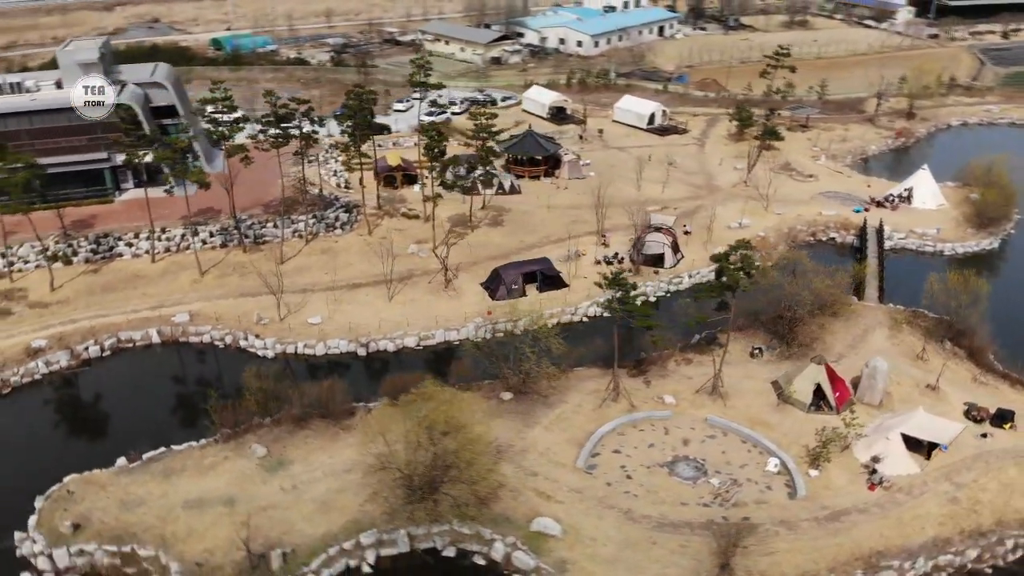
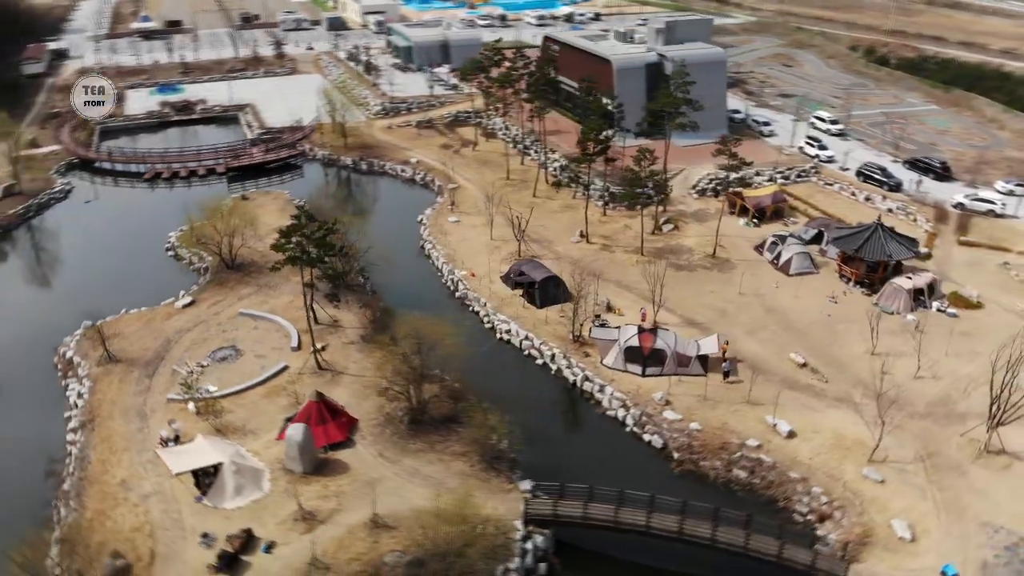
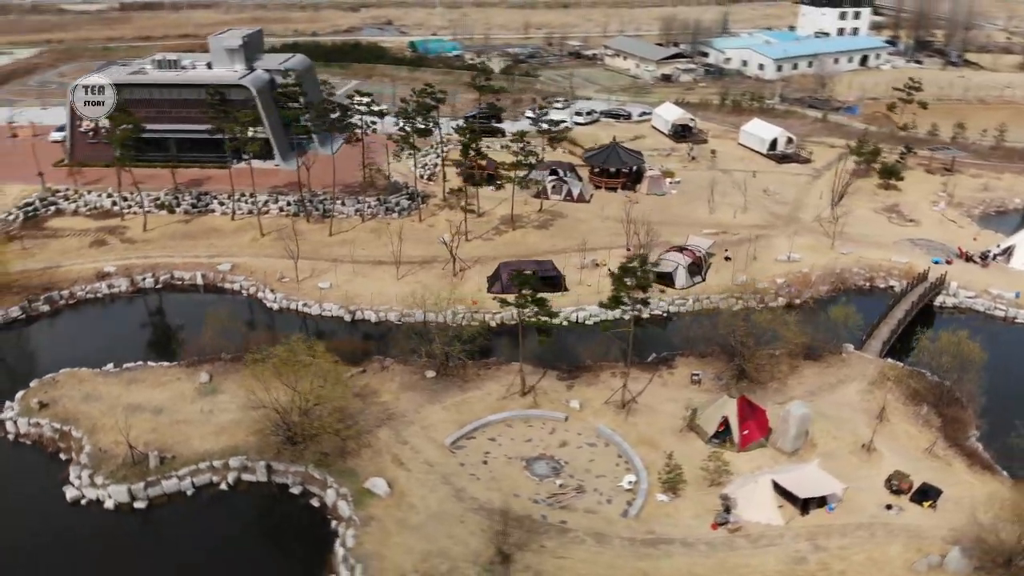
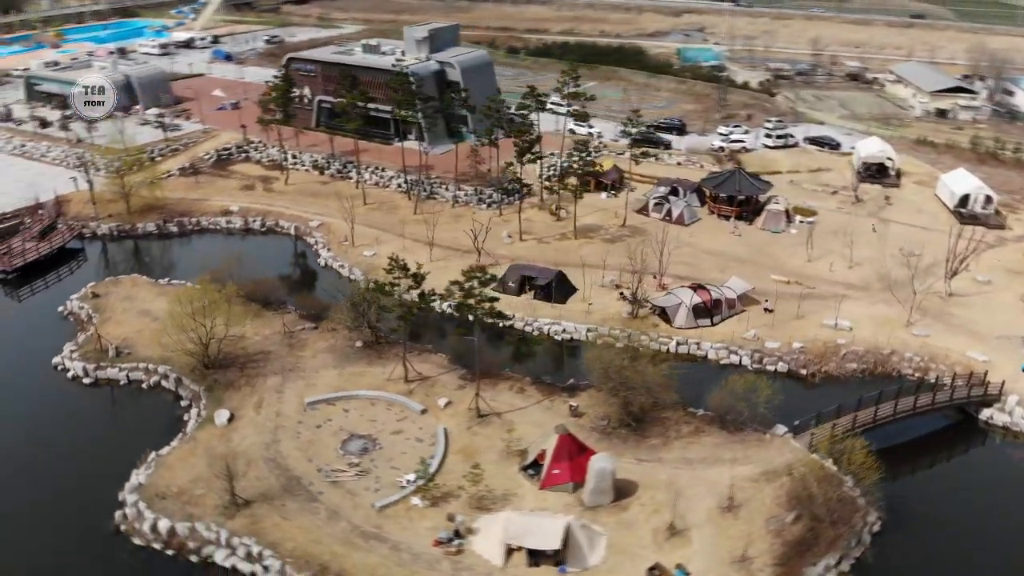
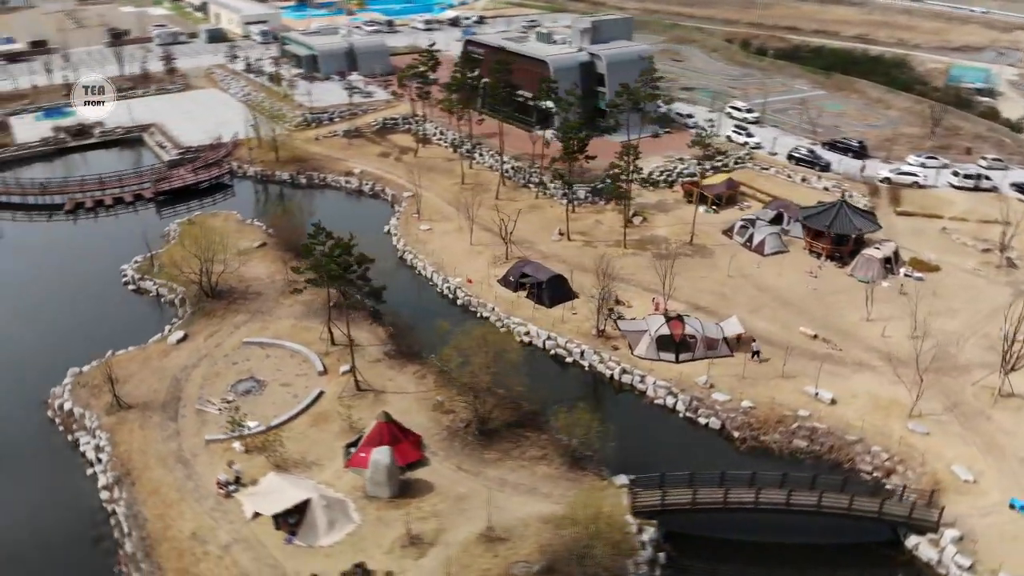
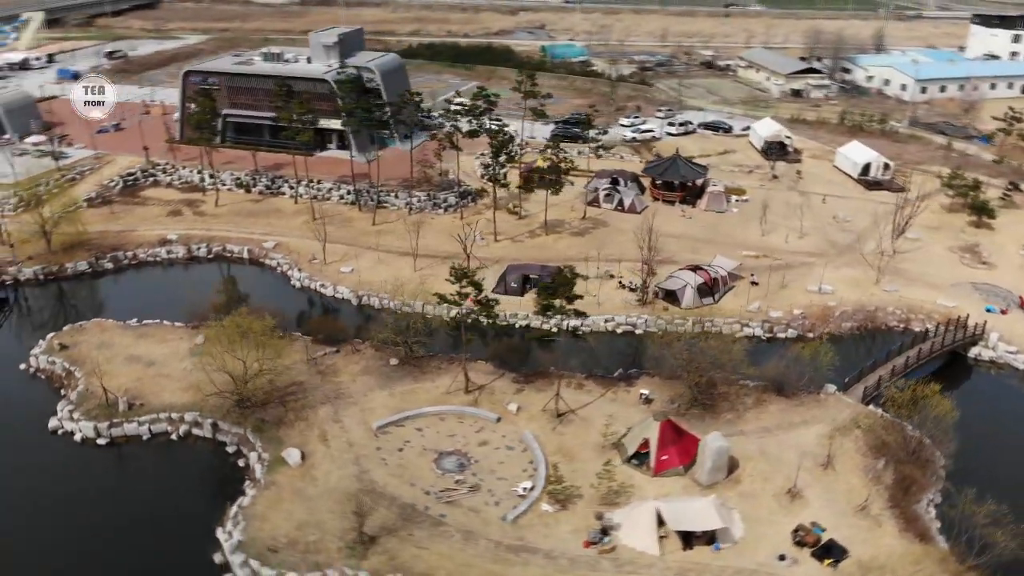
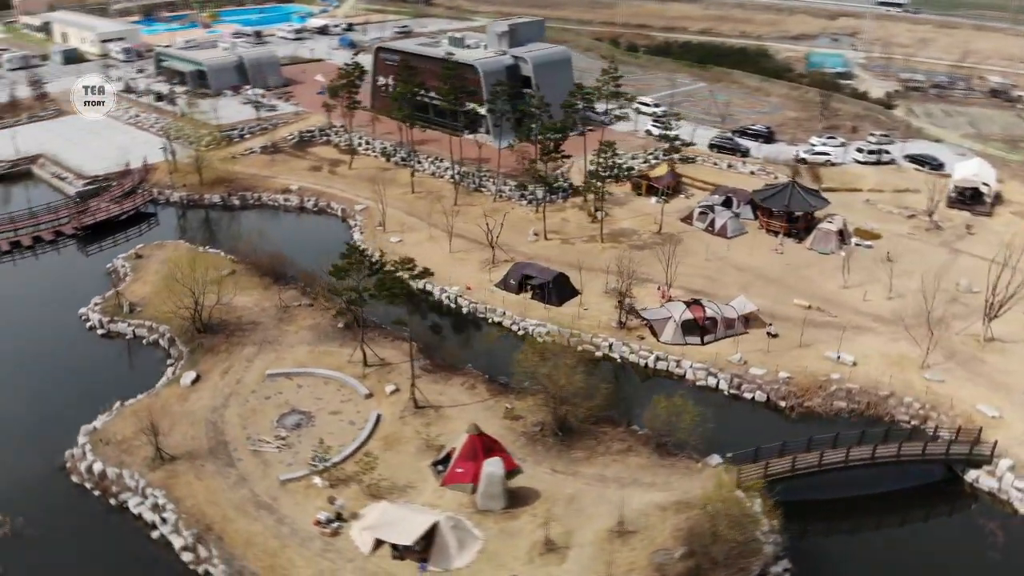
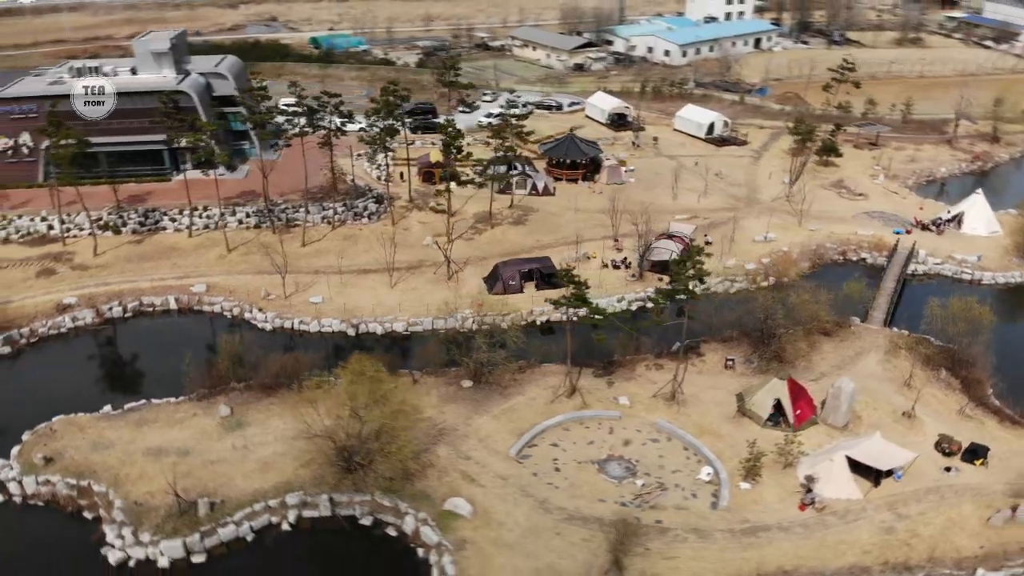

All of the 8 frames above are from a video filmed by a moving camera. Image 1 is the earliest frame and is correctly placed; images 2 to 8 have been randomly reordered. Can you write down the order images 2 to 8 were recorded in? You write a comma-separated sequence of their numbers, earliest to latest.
8, 3, 6, 4, 7, 5, 2
